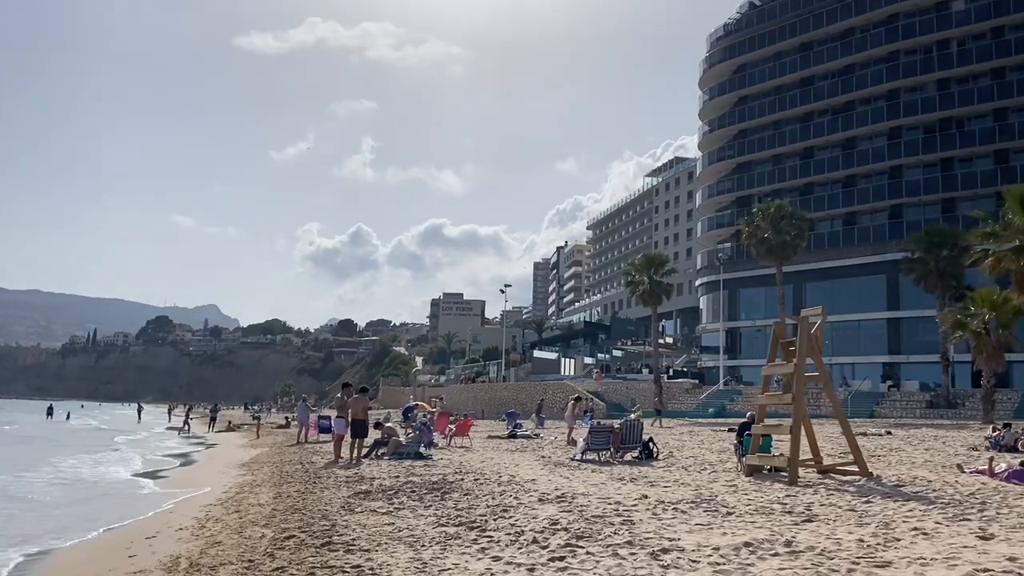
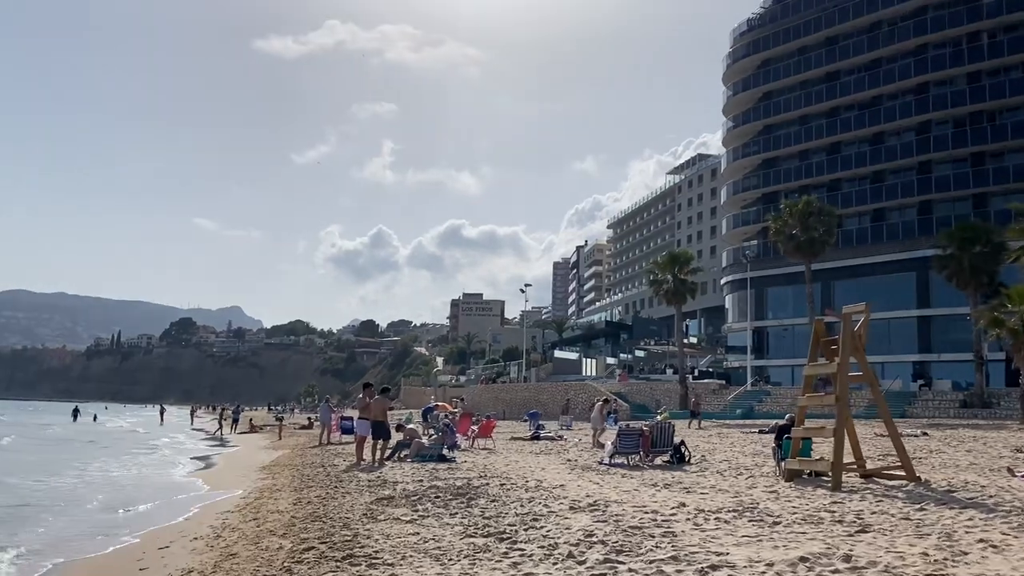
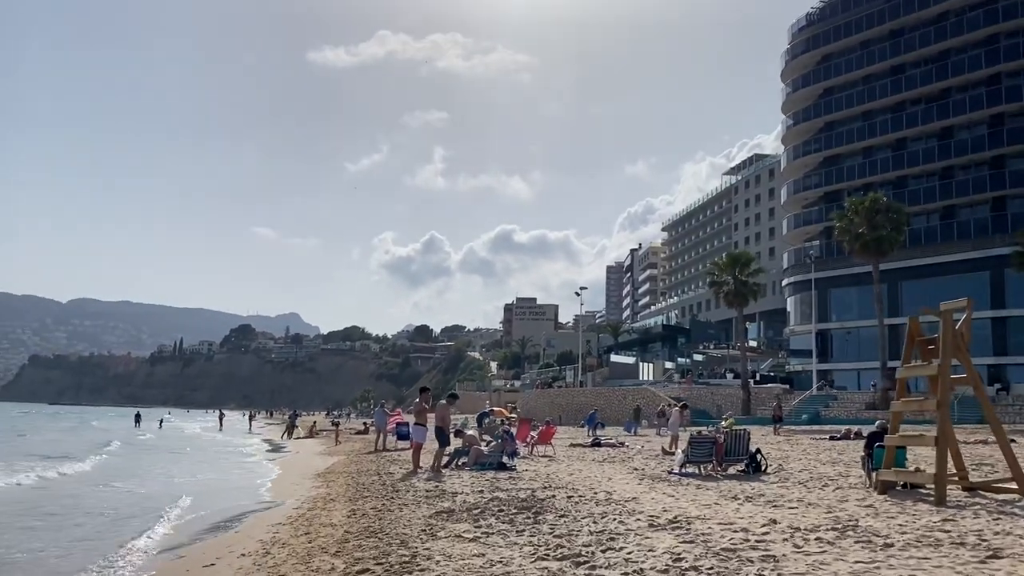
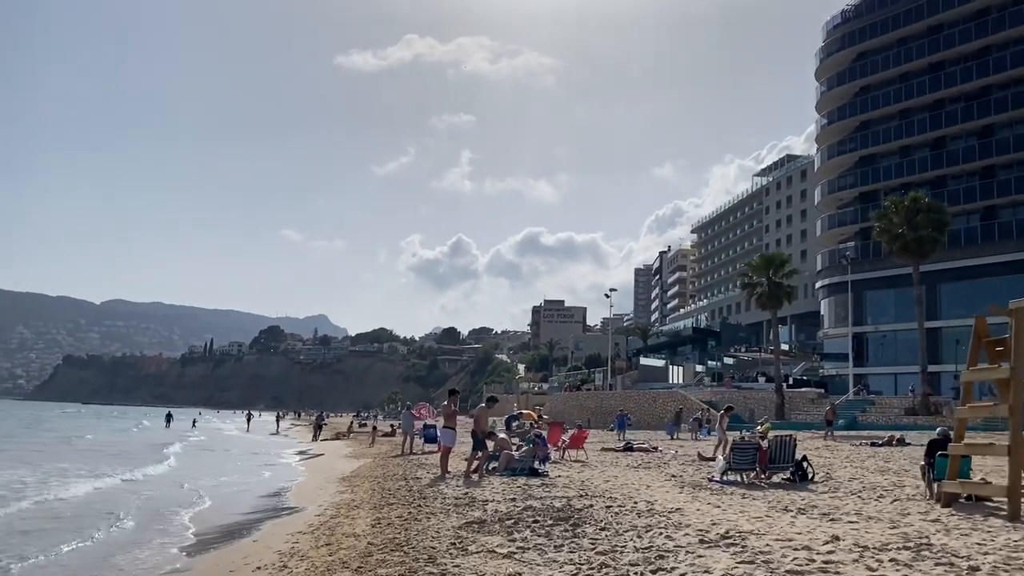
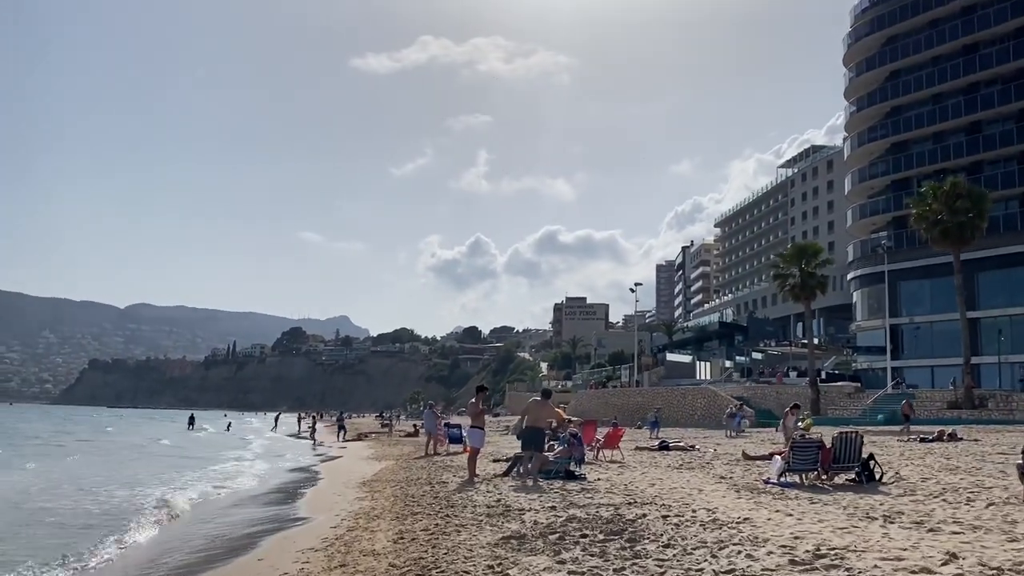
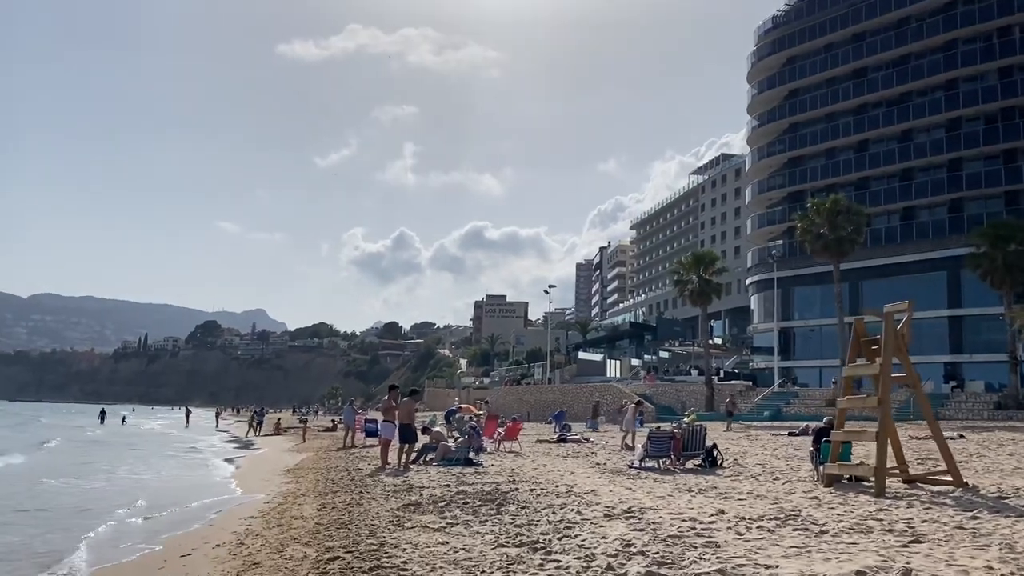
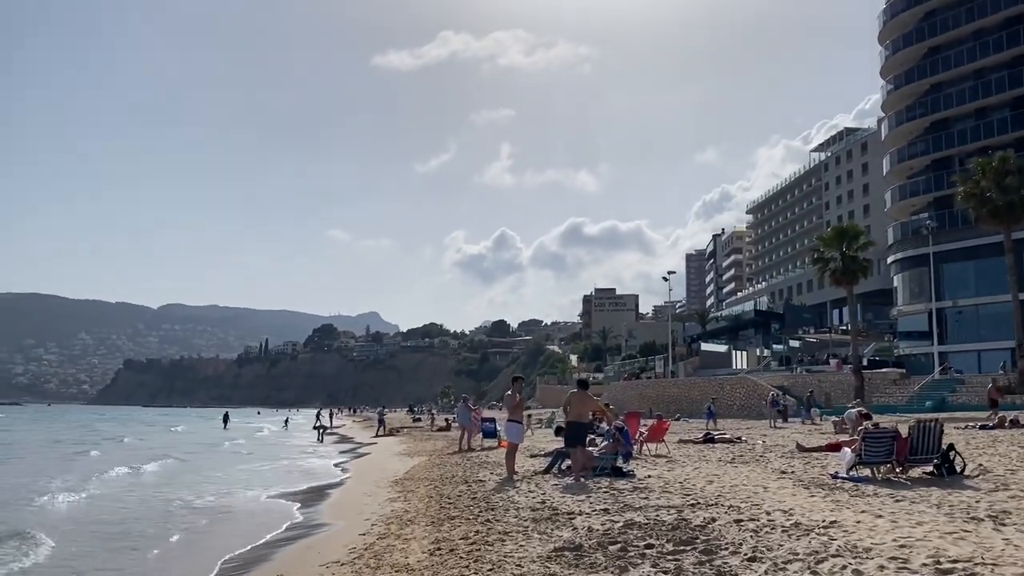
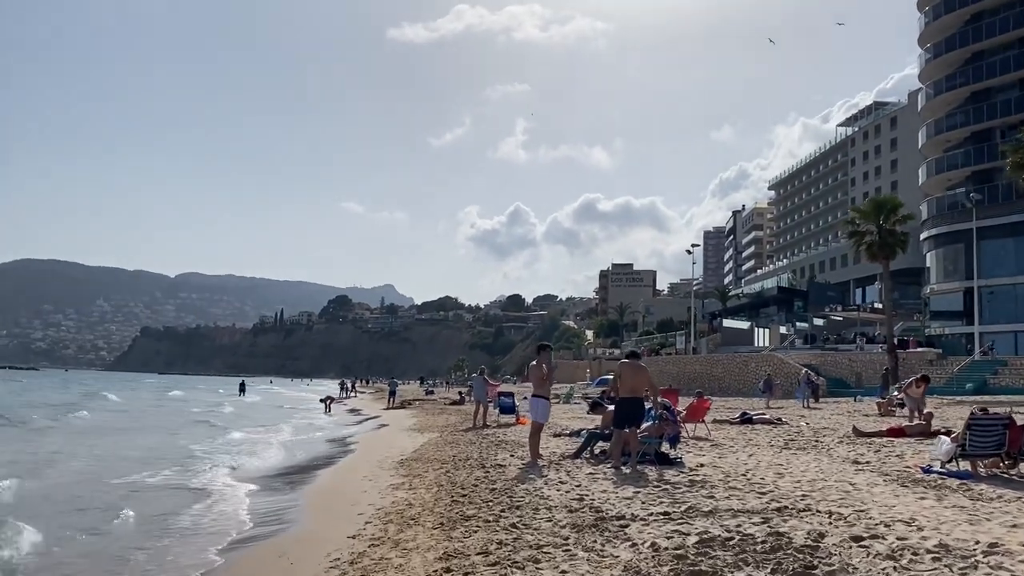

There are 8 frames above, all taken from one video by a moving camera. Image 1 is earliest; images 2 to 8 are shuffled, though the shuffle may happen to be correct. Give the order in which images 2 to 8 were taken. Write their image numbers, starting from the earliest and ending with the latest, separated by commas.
2, 6, 3, 4, 5, 7, 8
